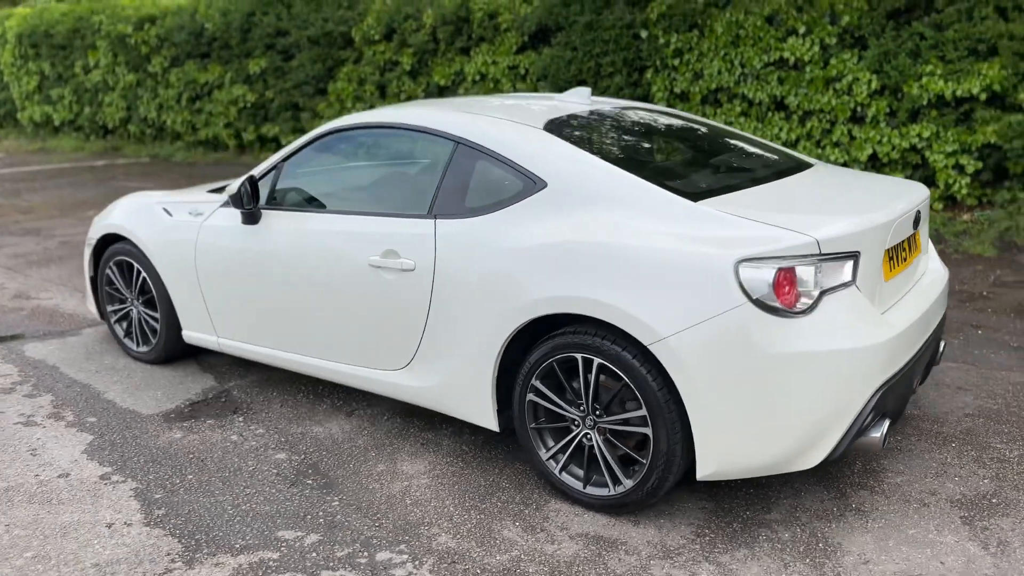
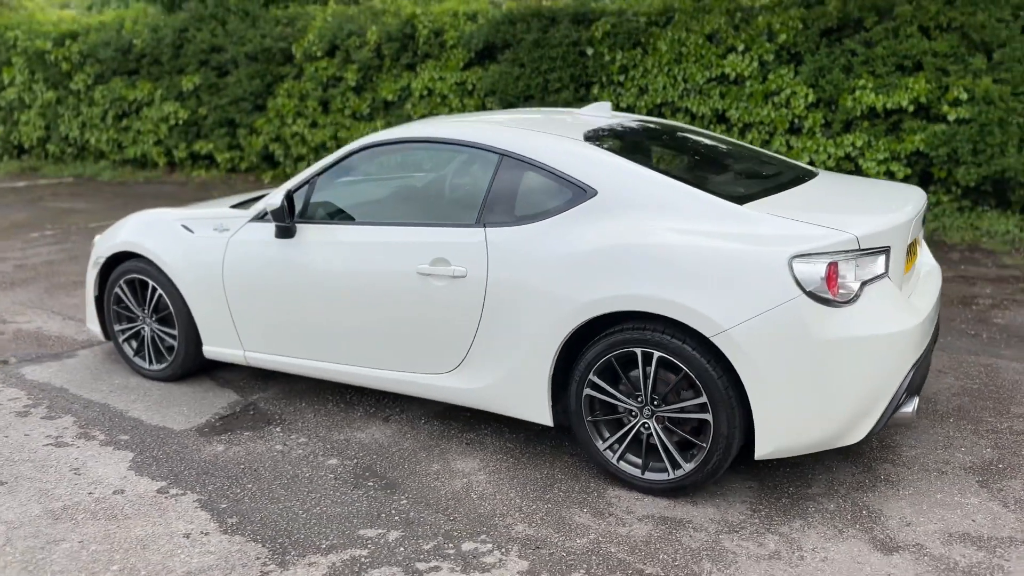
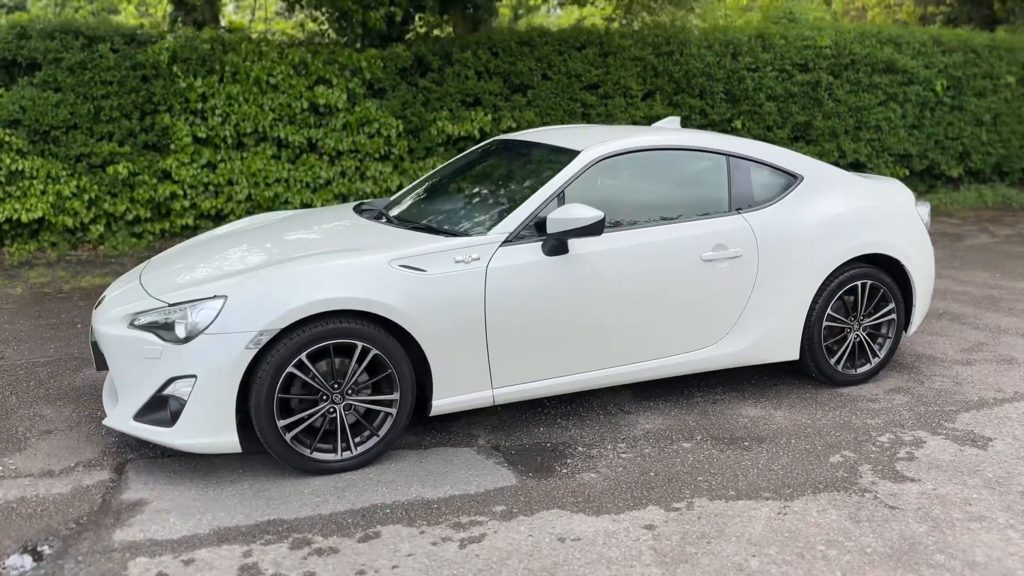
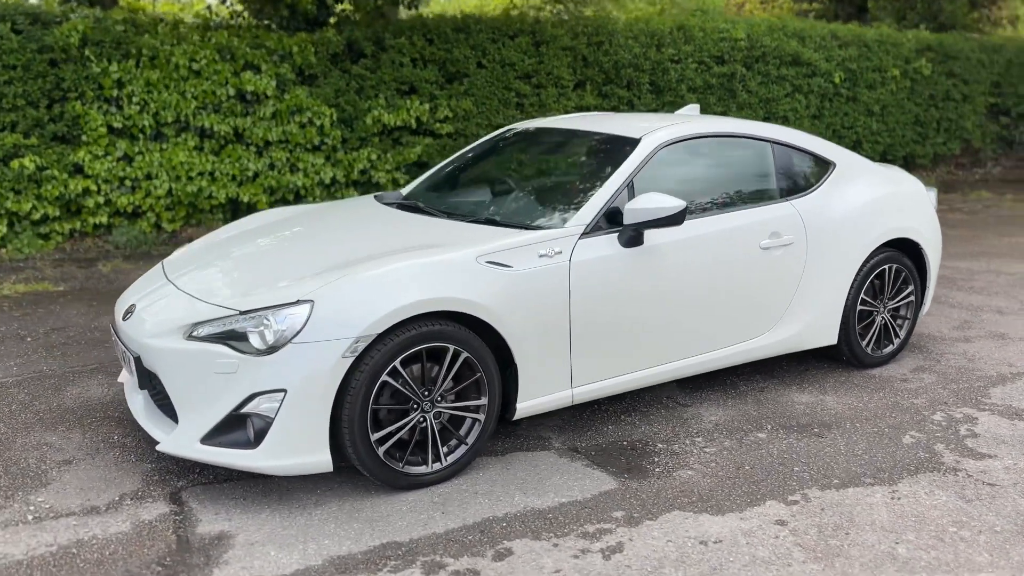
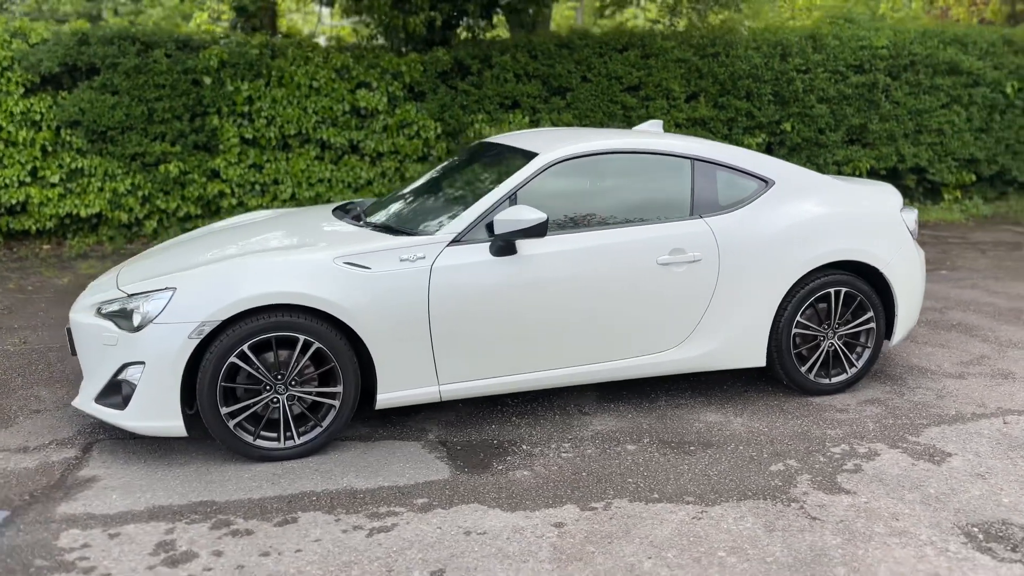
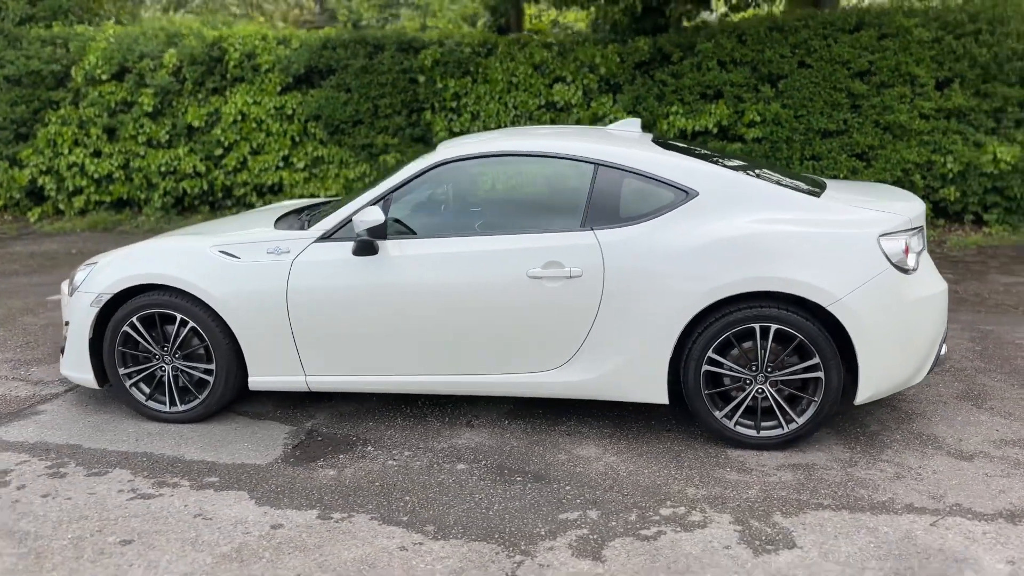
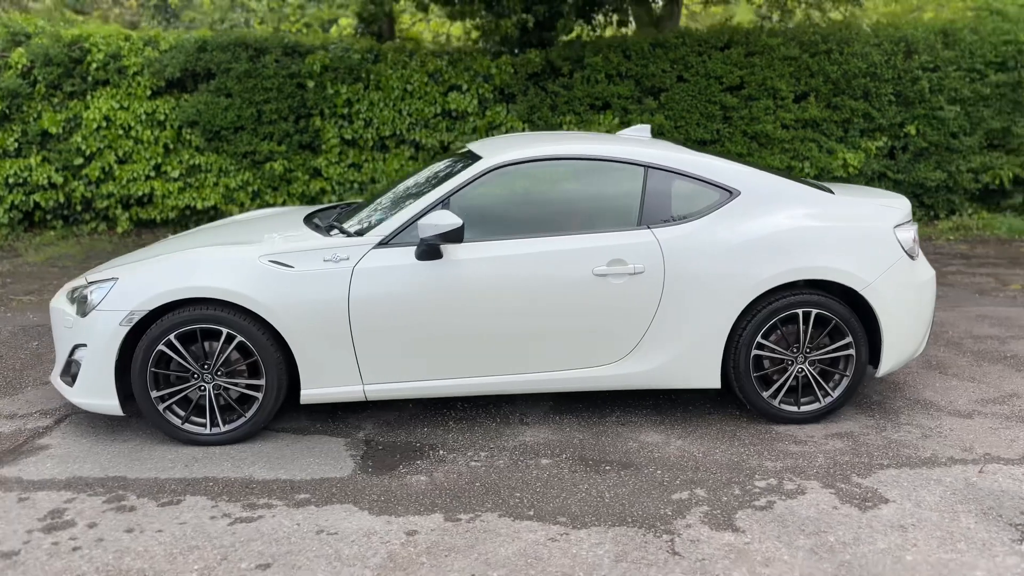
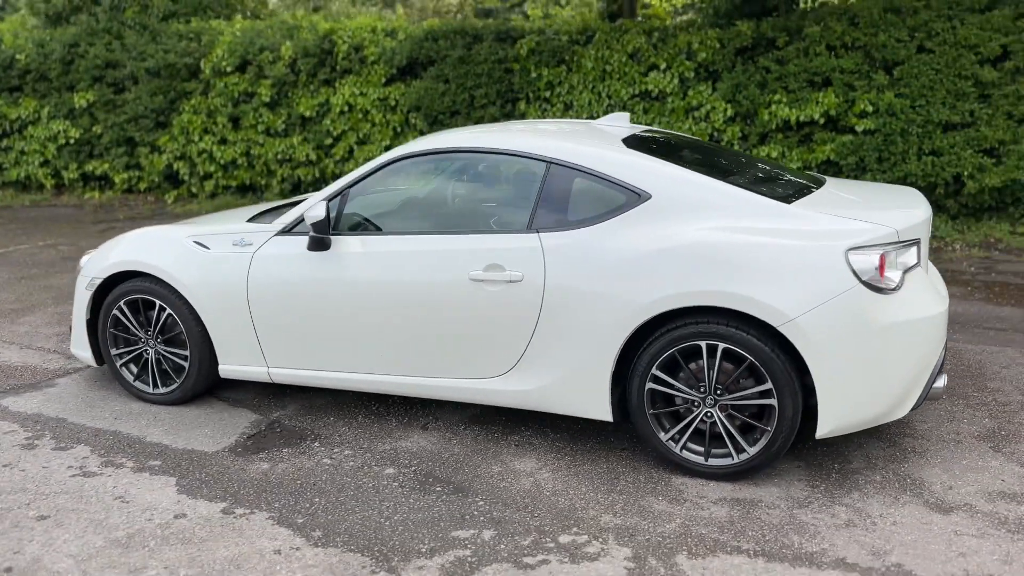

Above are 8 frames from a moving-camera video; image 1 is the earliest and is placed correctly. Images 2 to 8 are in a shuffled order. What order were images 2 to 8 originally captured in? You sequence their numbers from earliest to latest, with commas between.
2, 8, 6, 7, 5, 3, 4
